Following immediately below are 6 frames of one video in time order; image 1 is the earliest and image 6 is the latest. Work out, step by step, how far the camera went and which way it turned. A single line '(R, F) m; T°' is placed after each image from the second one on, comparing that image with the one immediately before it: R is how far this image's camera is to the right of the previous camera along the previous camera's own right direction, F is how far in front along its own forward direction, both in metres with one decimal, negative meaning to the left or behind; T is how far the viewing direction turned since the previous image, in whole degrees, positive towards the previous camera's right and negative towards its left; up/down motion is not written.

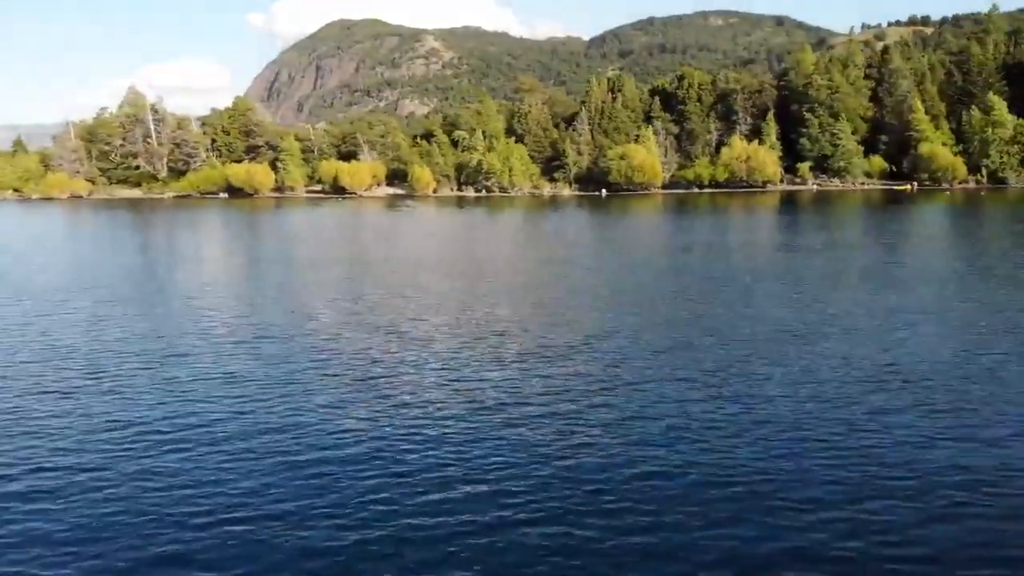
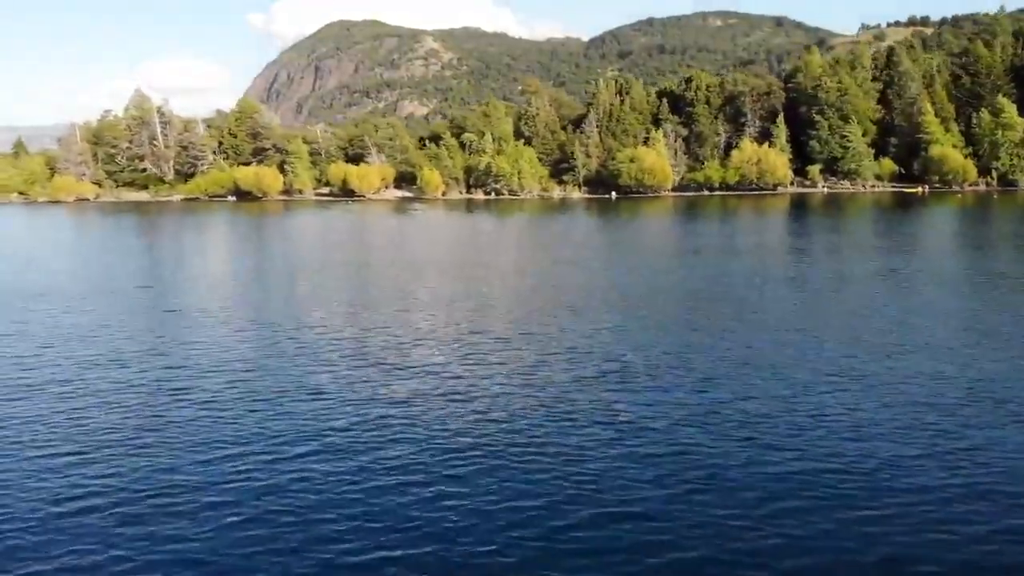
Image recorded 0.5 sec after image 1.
(-1.3, +0.1) m; 0°
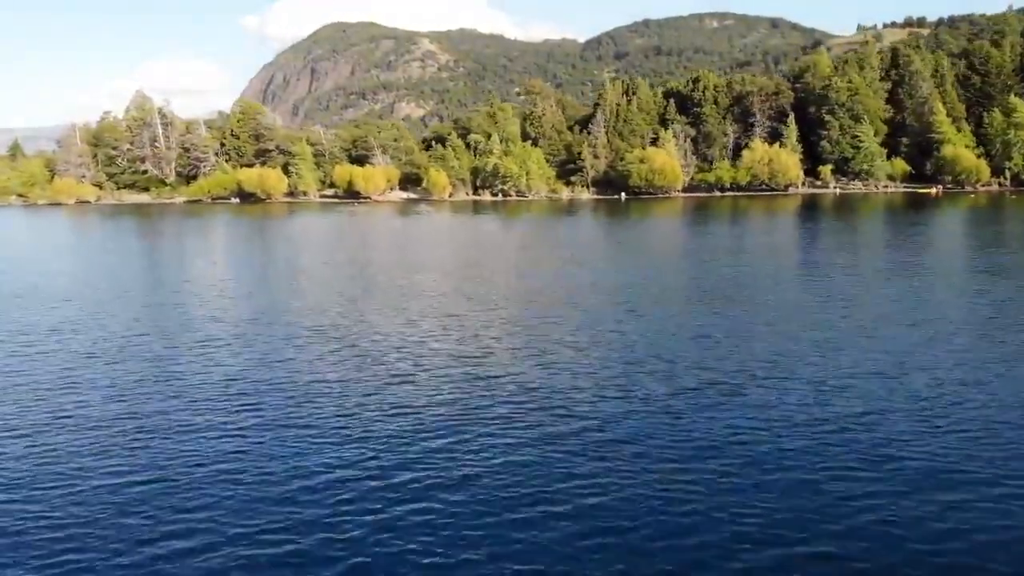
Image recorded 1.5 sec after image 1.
(-1.4, +1.2) m; 0°
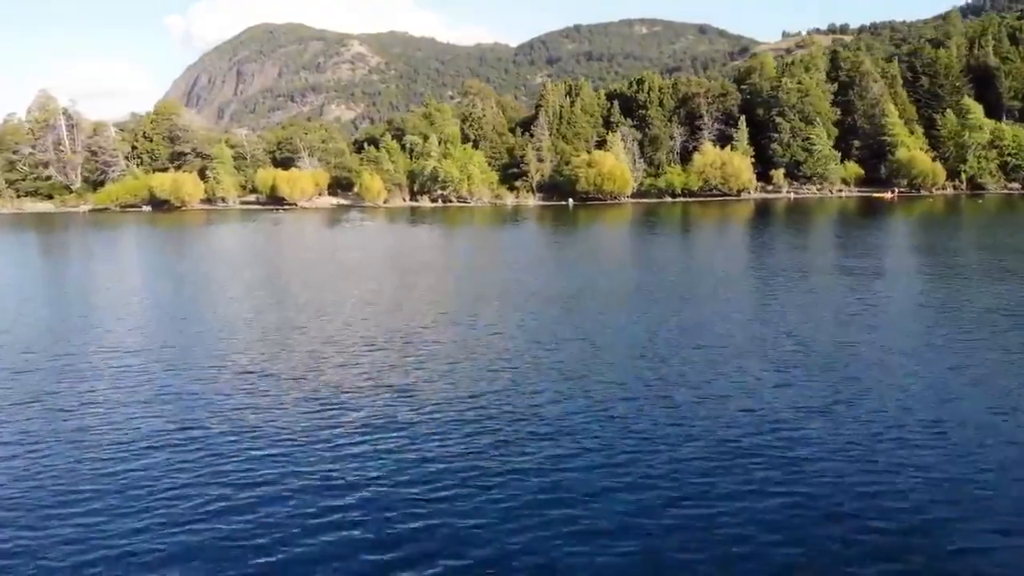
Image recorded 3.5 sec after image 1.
(-0.7, +6.7) m; +4°
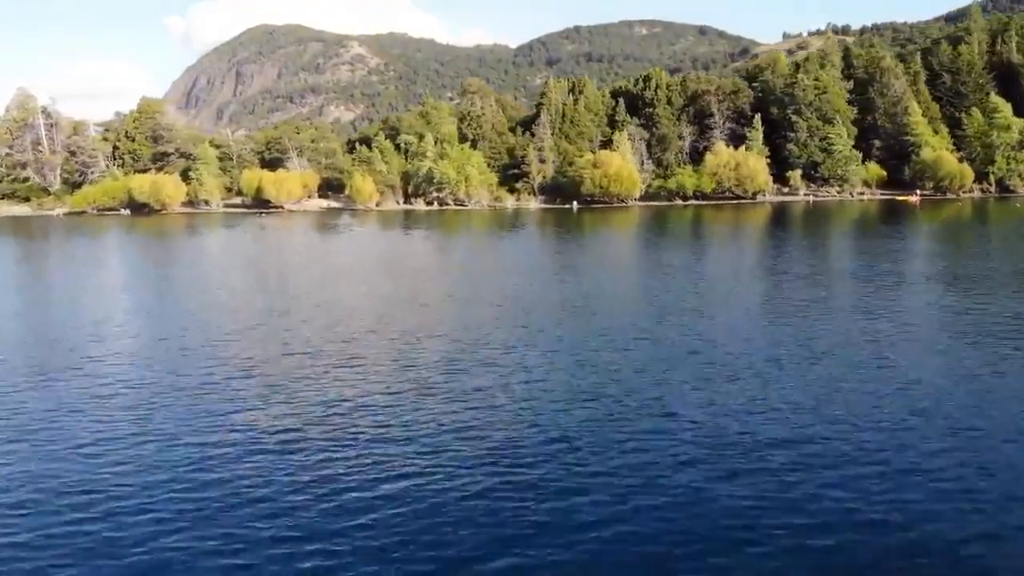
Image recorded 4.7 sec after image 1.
(-0.1, +5.9) m; 0°
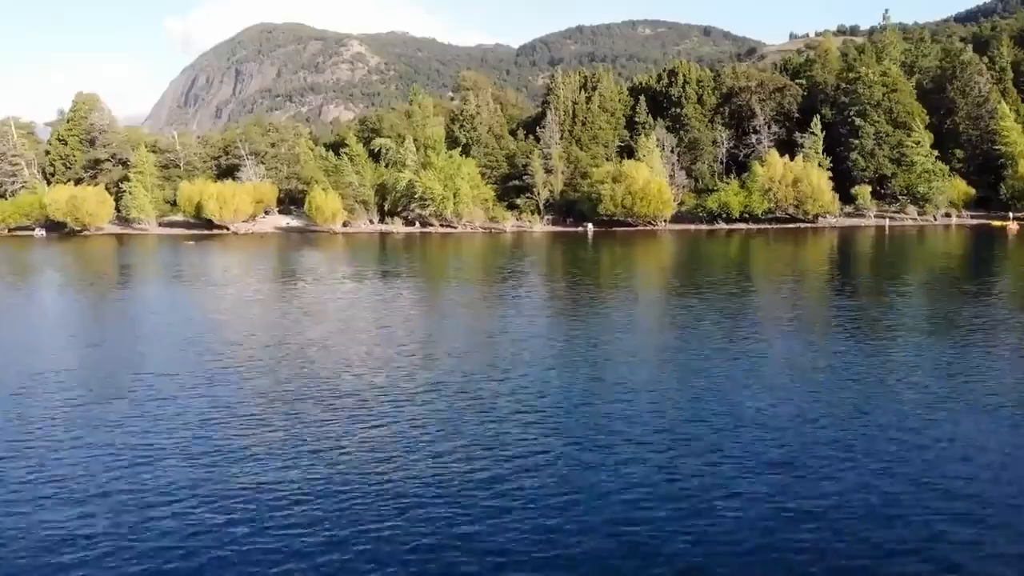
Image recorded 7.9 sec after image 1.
(+0.1, +17.9) m; 0°
